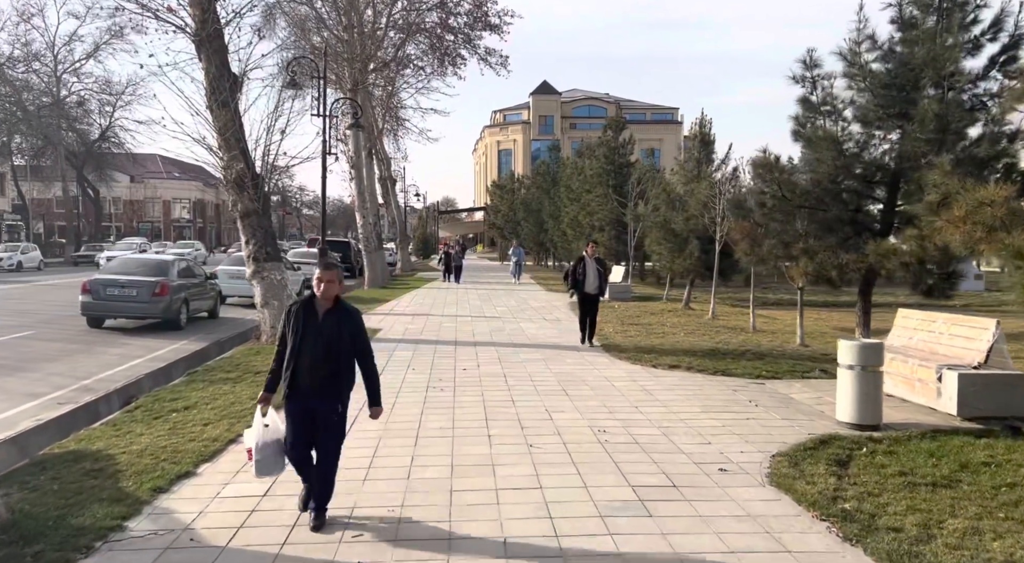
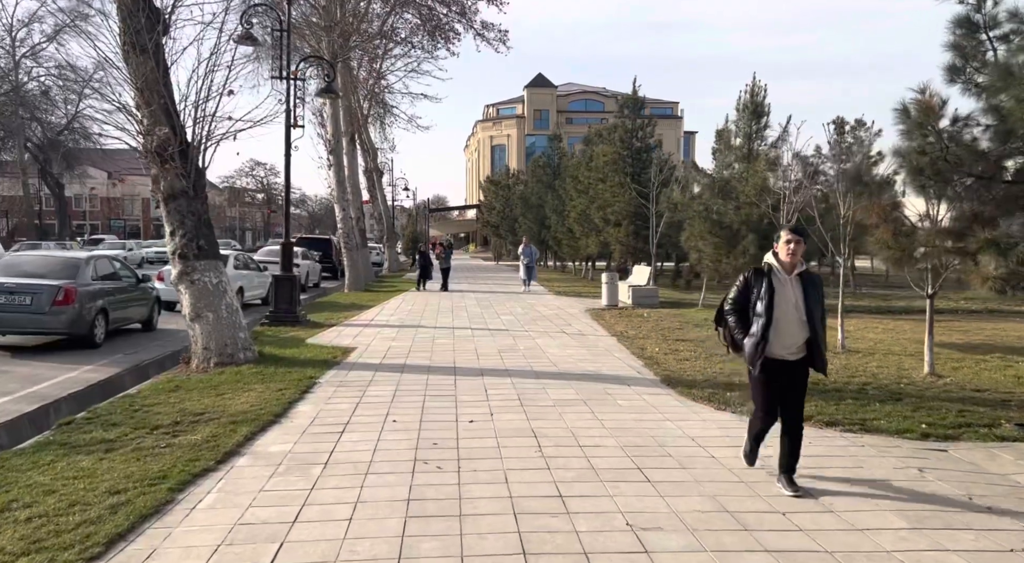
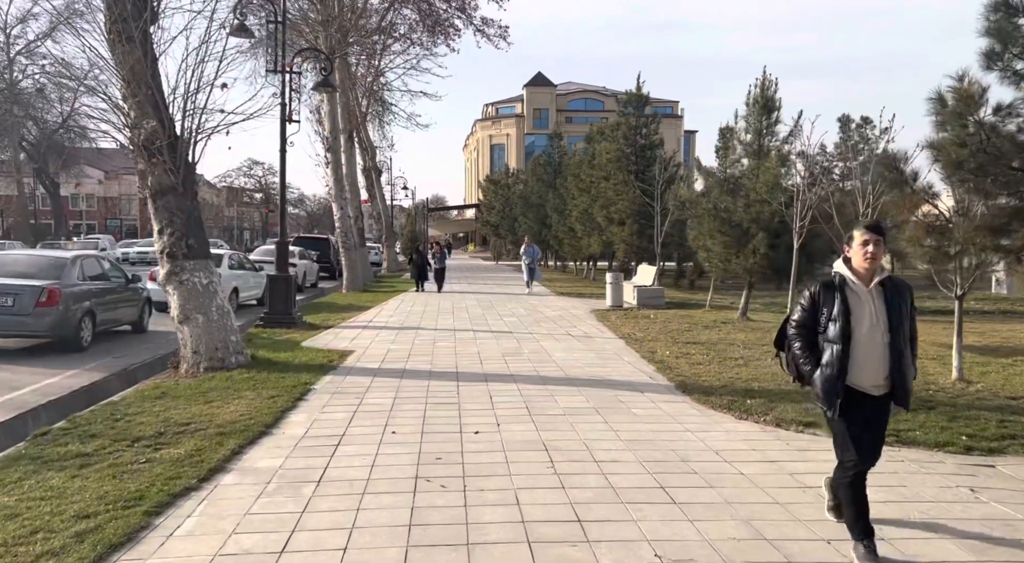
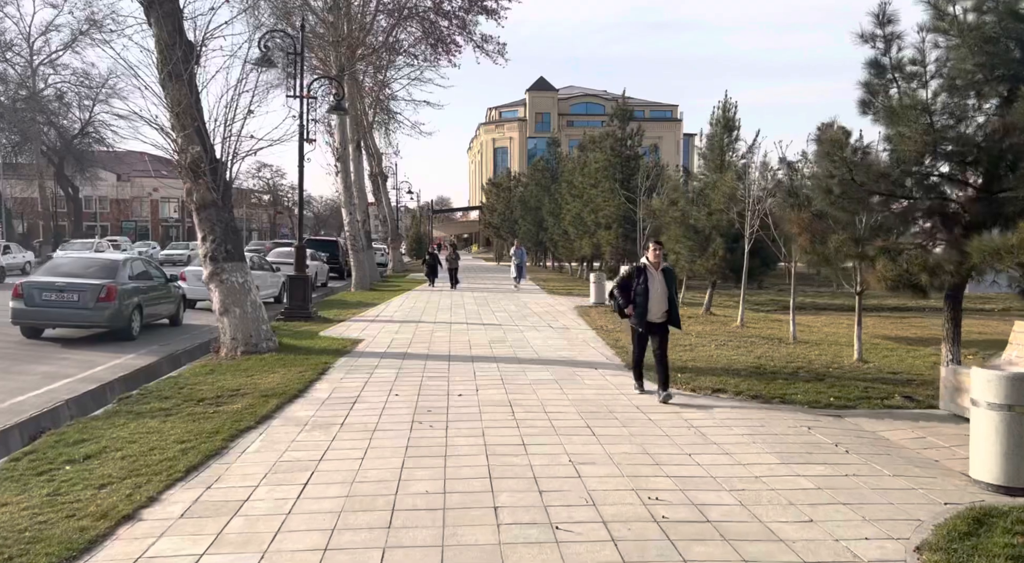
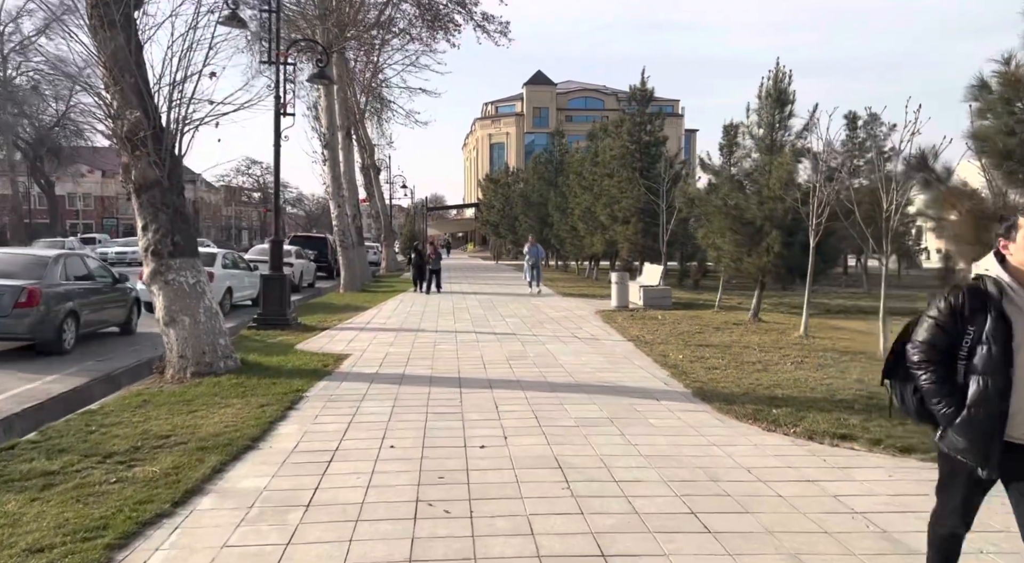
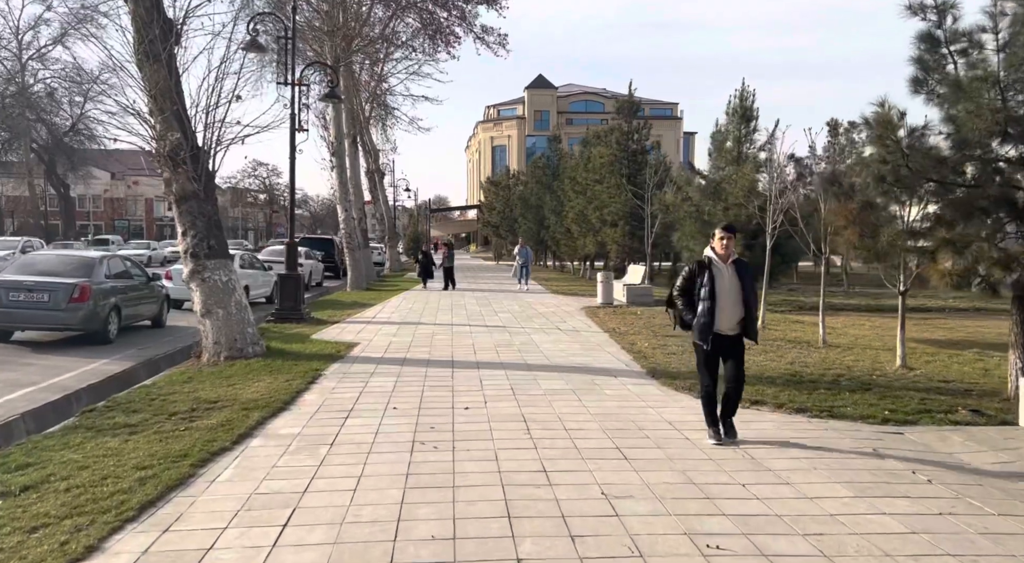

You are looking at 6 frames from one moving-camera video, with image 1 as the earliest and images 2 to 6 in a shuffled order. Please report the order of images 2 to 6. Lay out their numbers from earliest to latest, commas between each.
4, 6, 2, 3, 5
